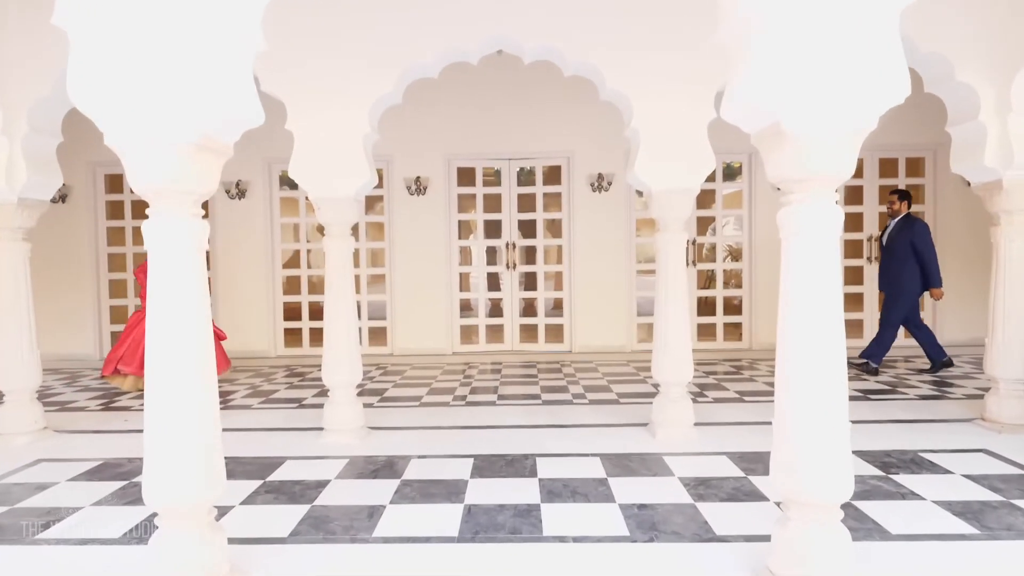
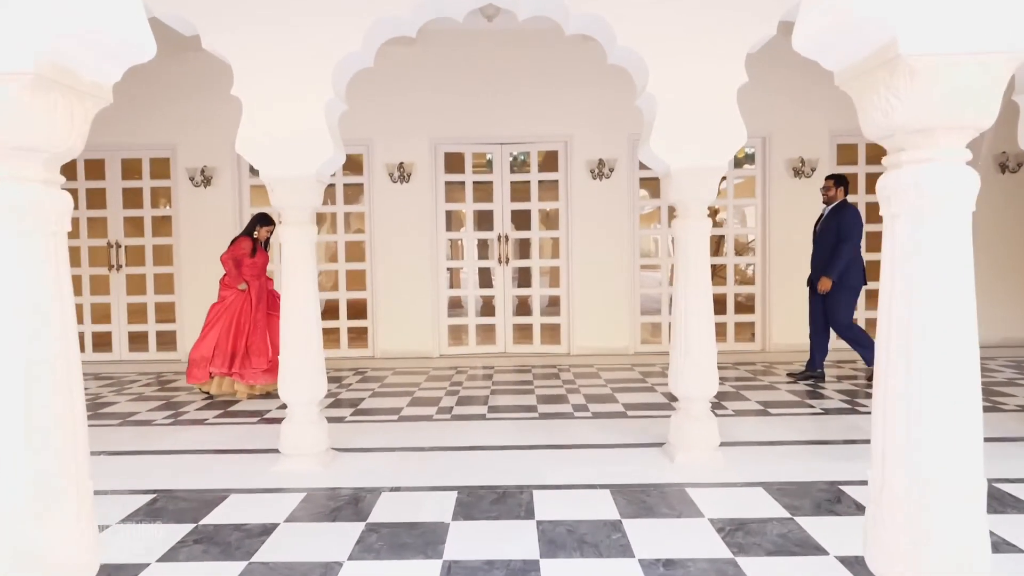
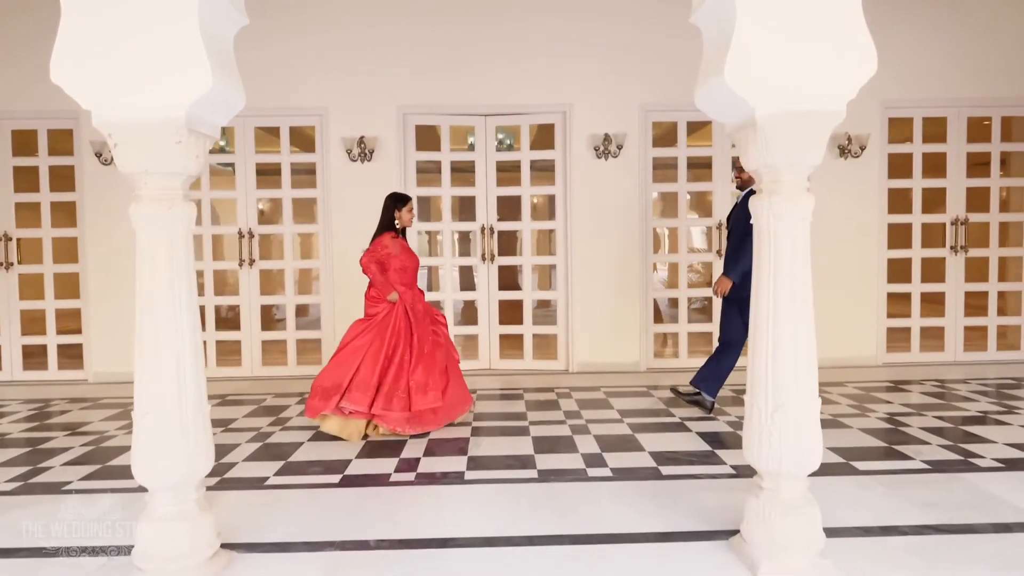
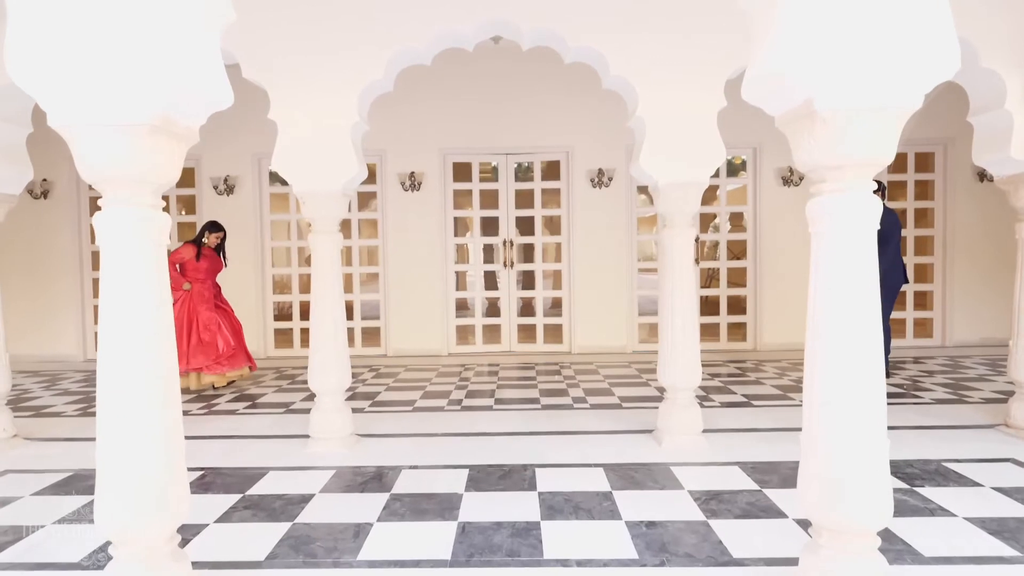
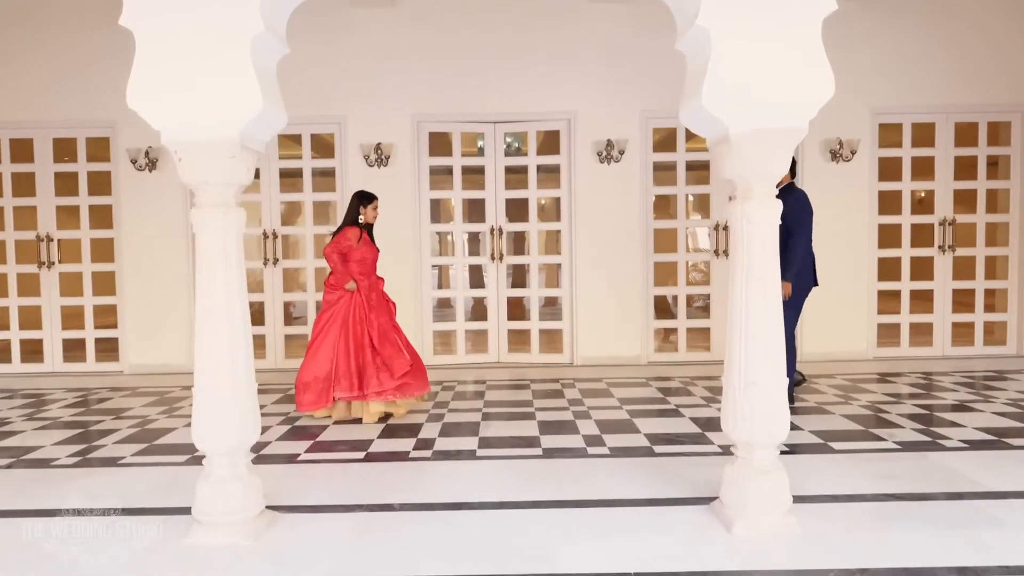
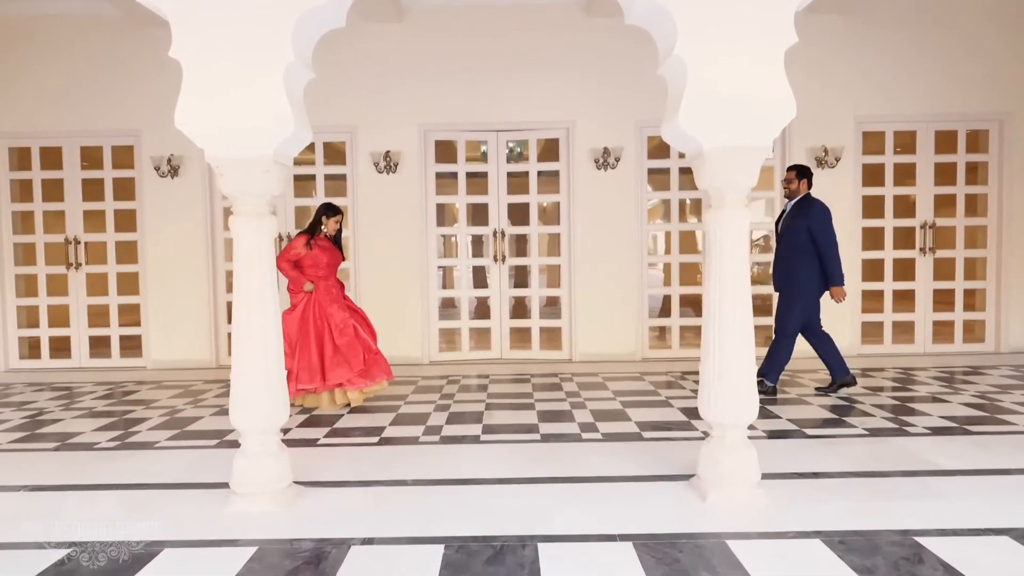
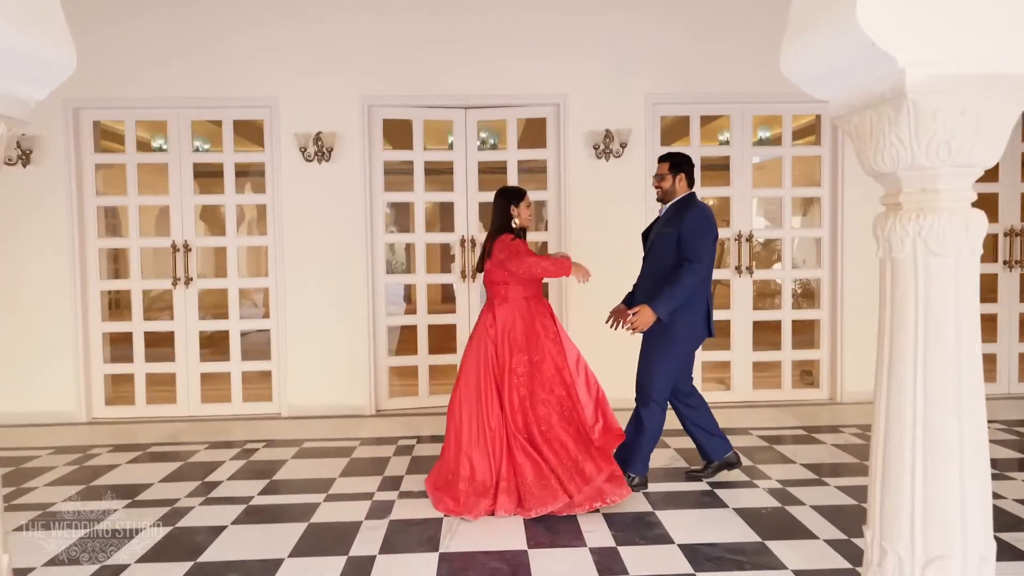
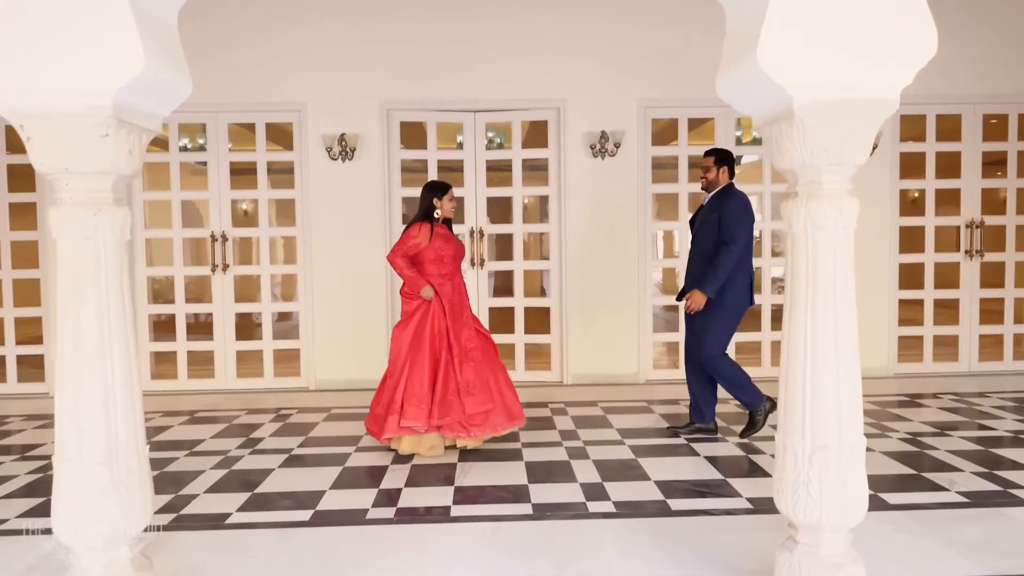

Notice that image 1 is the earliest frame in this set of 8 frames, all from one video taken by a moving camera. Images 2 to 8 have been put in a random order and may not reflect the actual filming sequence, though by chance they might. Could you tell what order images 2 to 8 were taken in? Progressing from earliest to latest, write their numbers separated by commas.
4, 2, 6, 5, 3, 8, 7
